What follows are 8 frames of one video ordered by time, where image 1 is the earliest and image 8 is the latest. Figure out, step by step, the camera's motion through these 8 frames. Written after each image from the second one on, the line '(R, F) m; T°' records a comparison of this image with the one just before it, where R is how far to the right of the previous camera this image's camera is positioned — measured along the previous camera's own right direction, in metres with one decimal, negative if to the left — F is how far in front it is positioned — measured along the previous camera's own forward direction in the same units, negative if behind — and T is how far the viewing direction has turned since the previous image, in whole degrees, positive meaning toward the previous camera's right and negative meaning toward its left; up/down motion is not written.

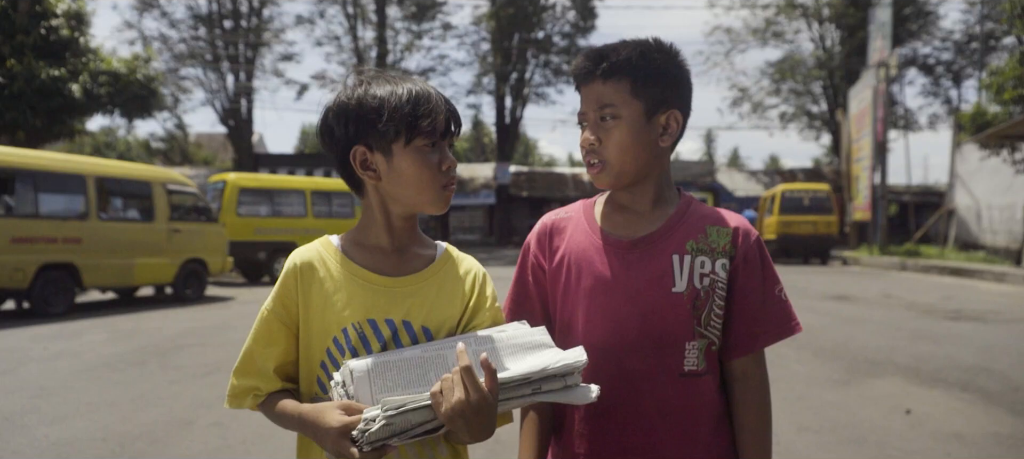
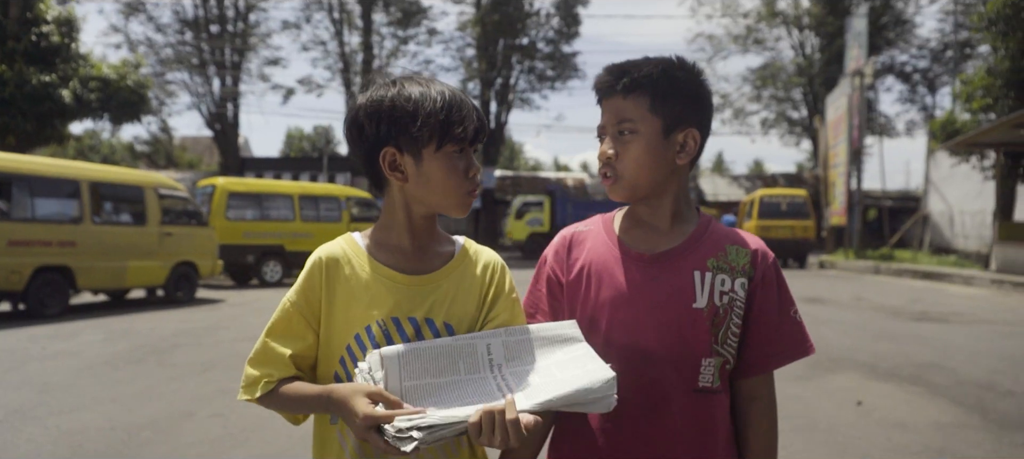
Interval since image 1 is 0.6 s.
(0.0, -0.3) m; +1°
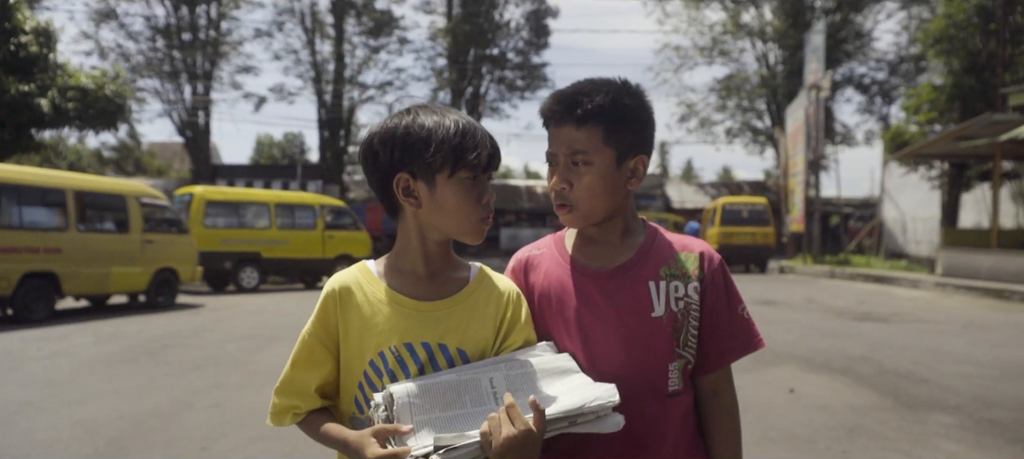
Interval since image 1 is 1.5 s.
(0.0, -0.5) m; +2°
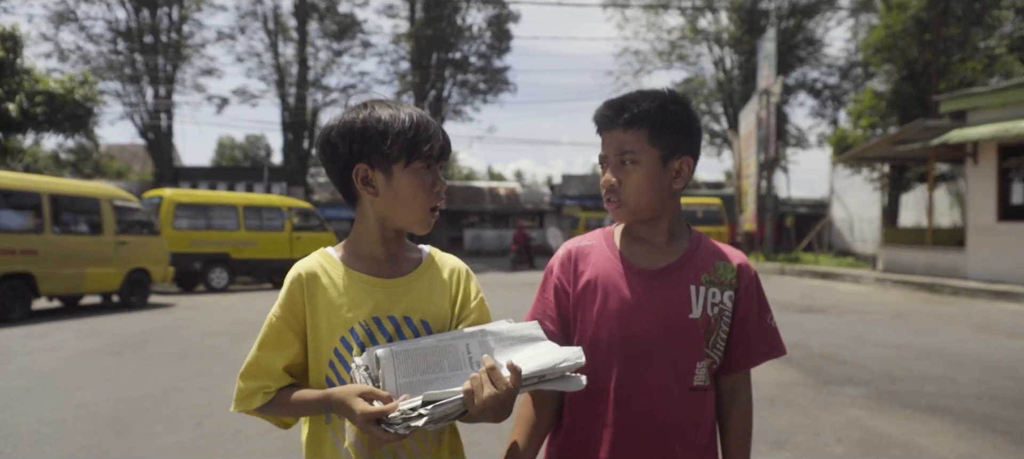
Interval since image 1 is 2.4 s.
(0.0, -0.5) m; +3°
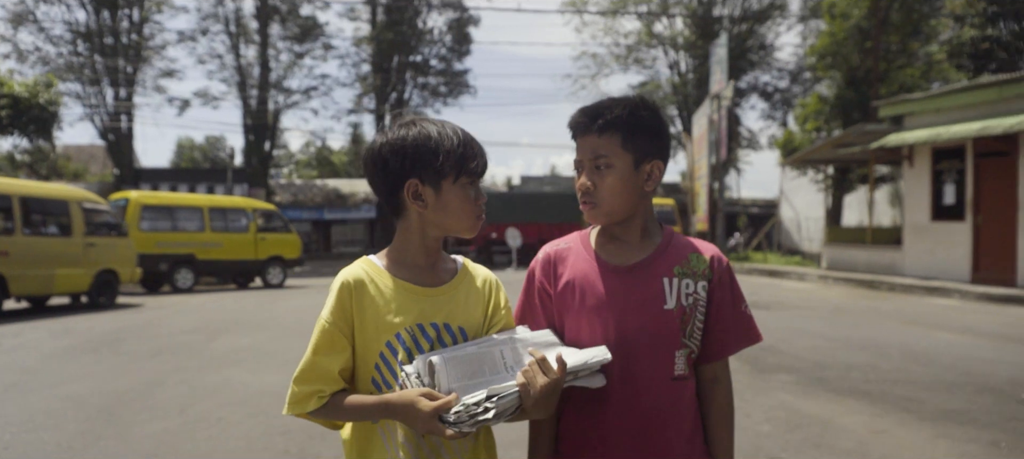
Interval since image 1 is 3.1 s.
(0.0, -0.5) m; +3°
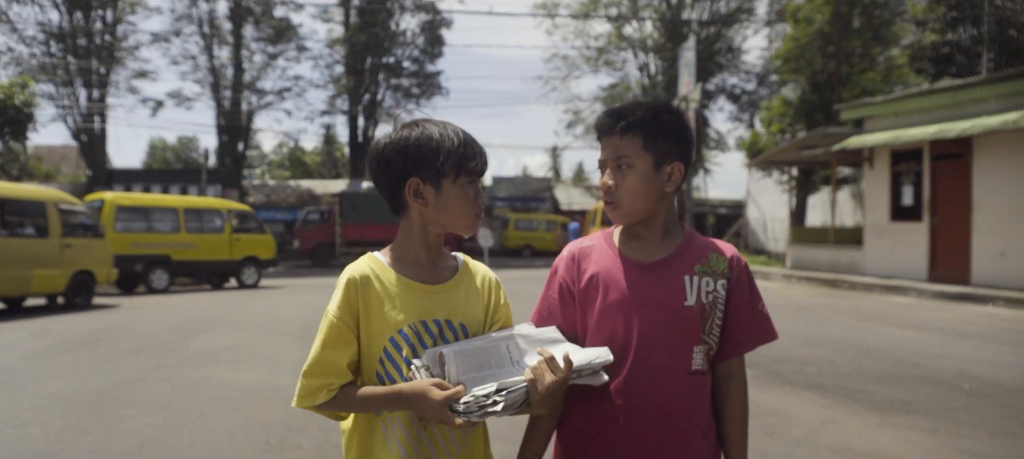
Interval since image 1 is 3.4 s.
(0.0, -0.3) m; +2°
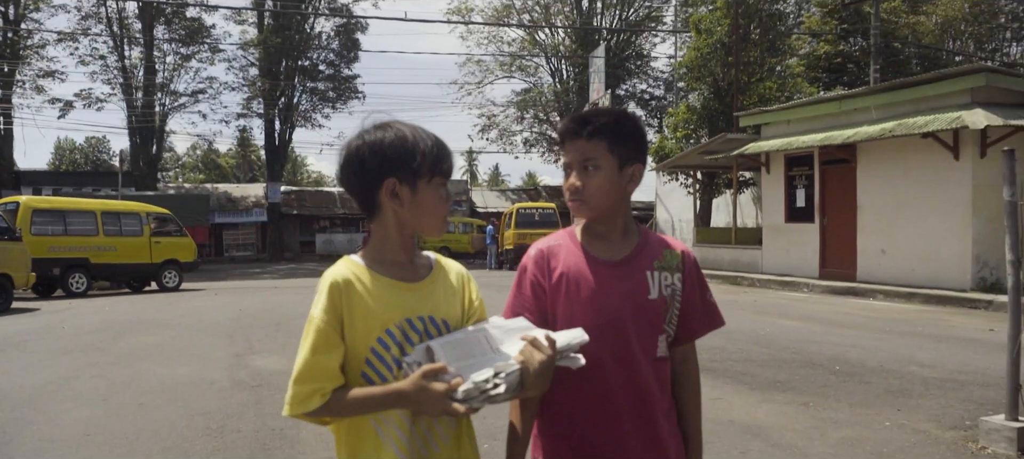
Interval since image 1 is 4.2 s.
(0.0, -0.6) m; +6°
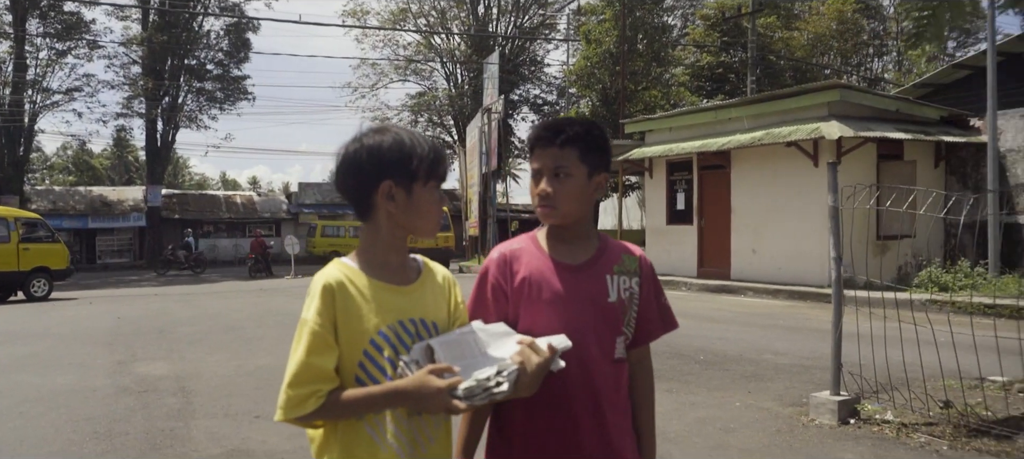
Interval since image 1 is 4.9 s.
(+0.1, -0.3) m; +7°
